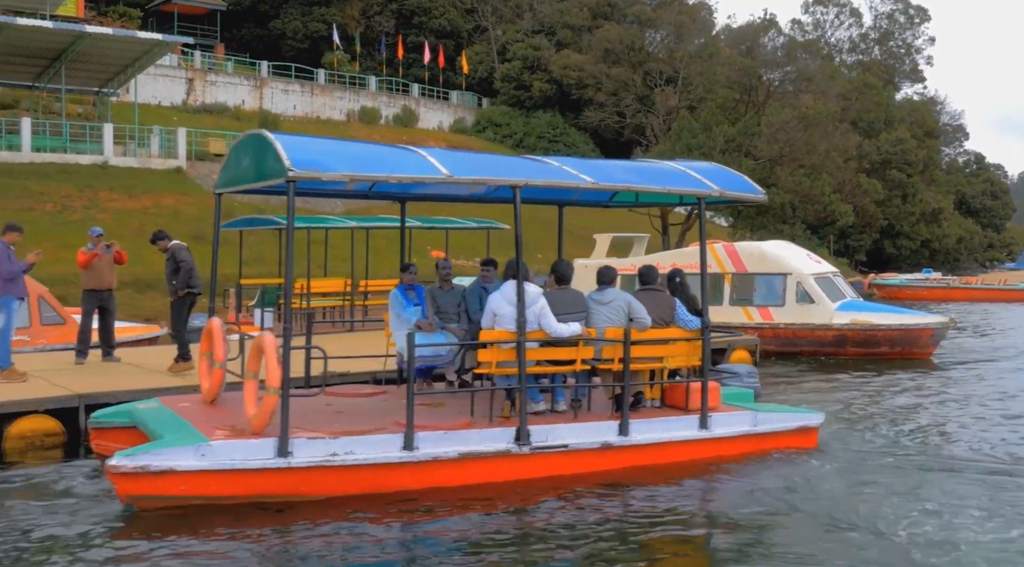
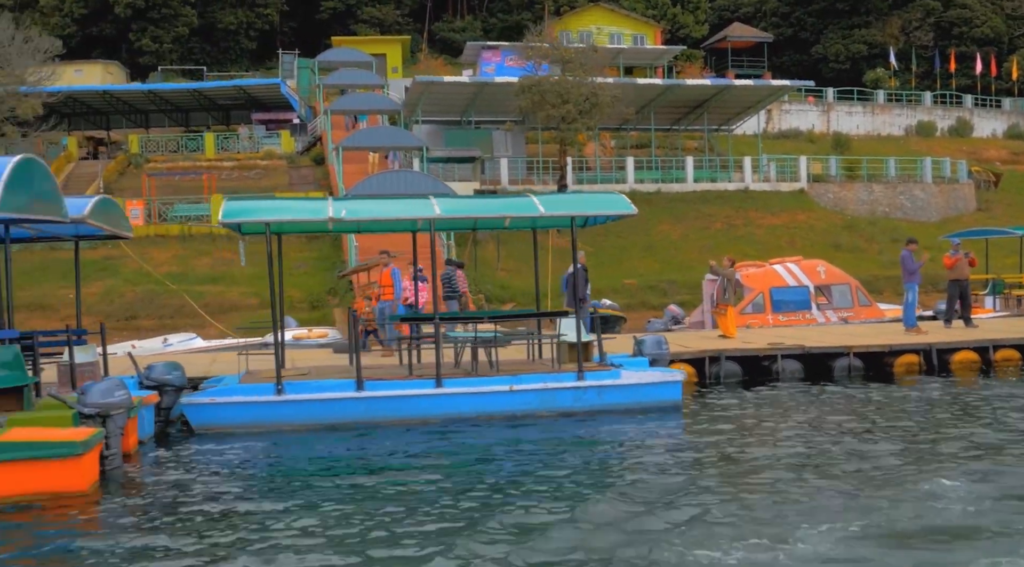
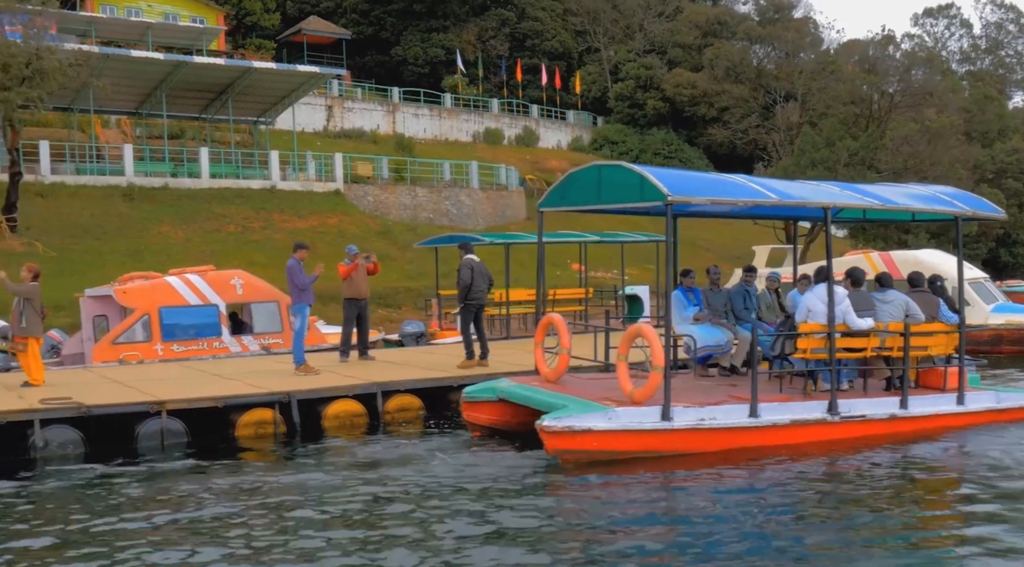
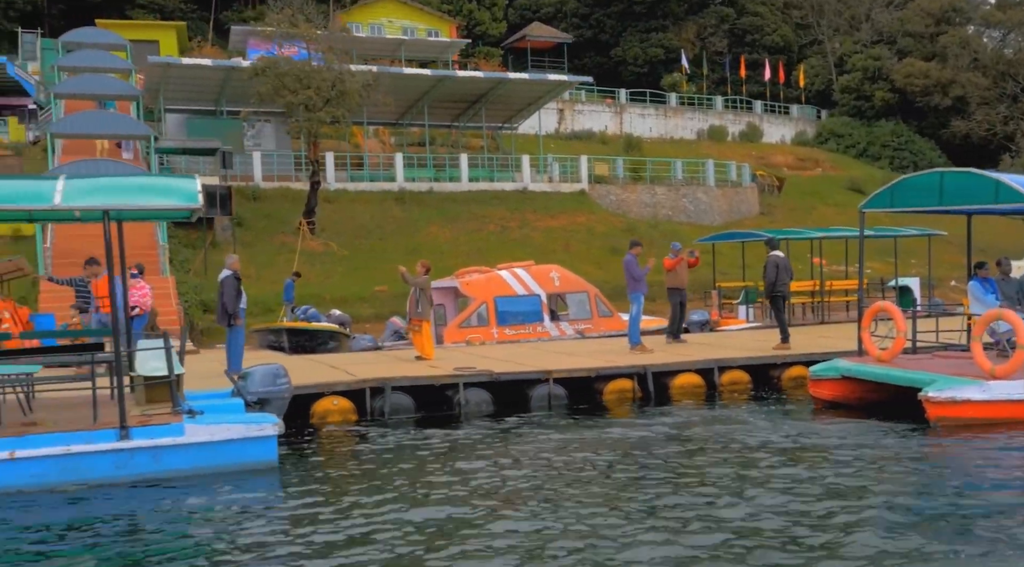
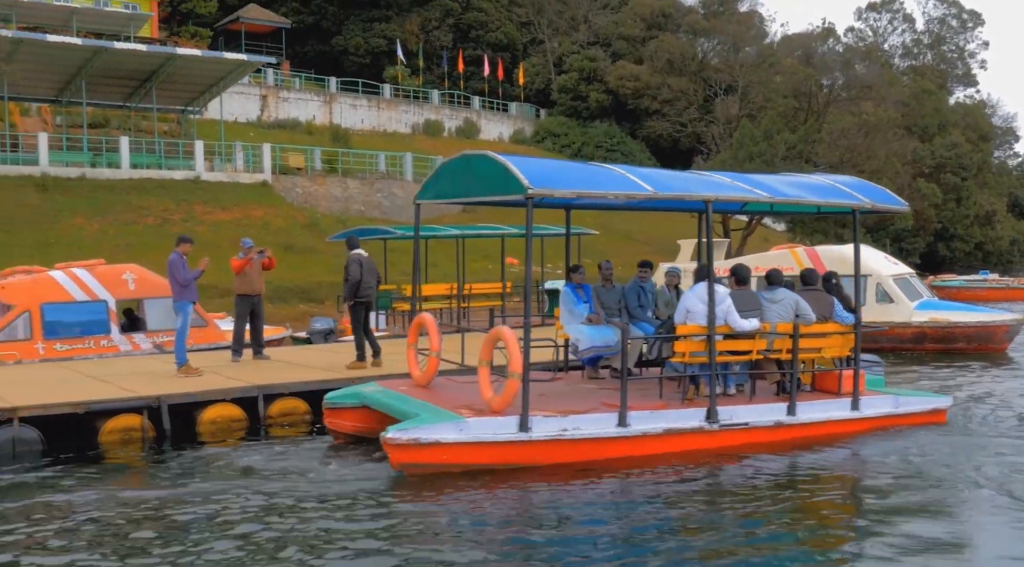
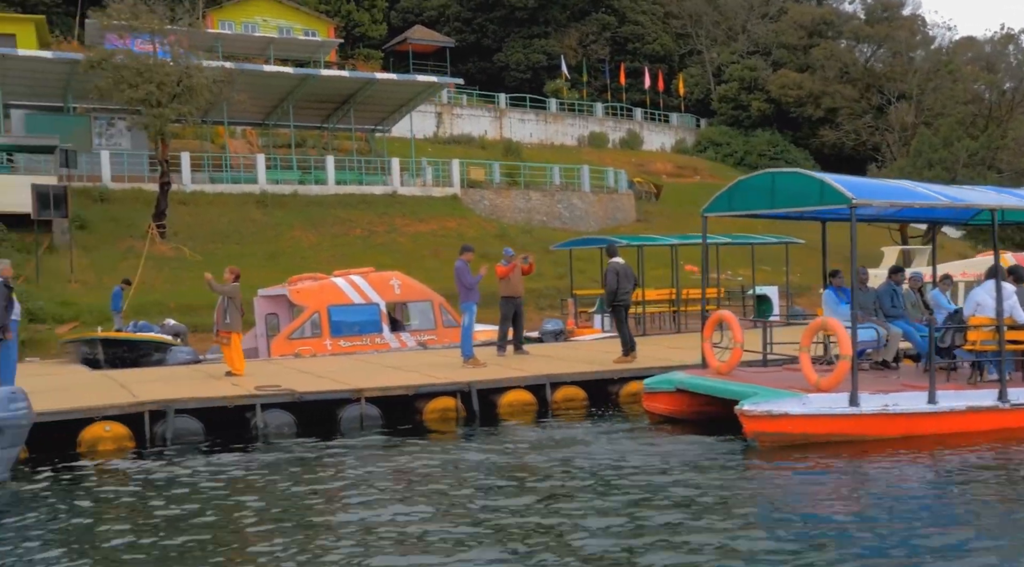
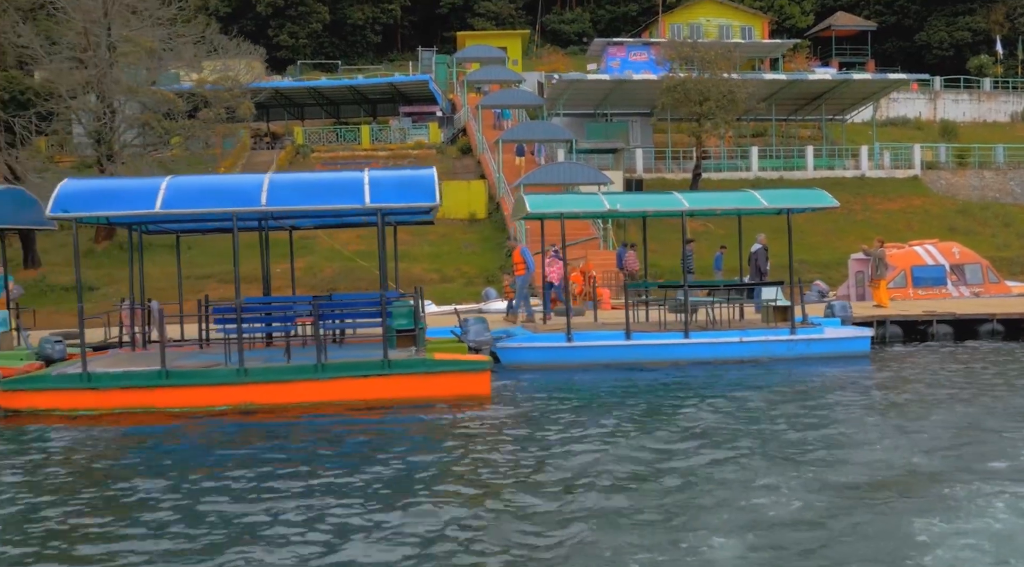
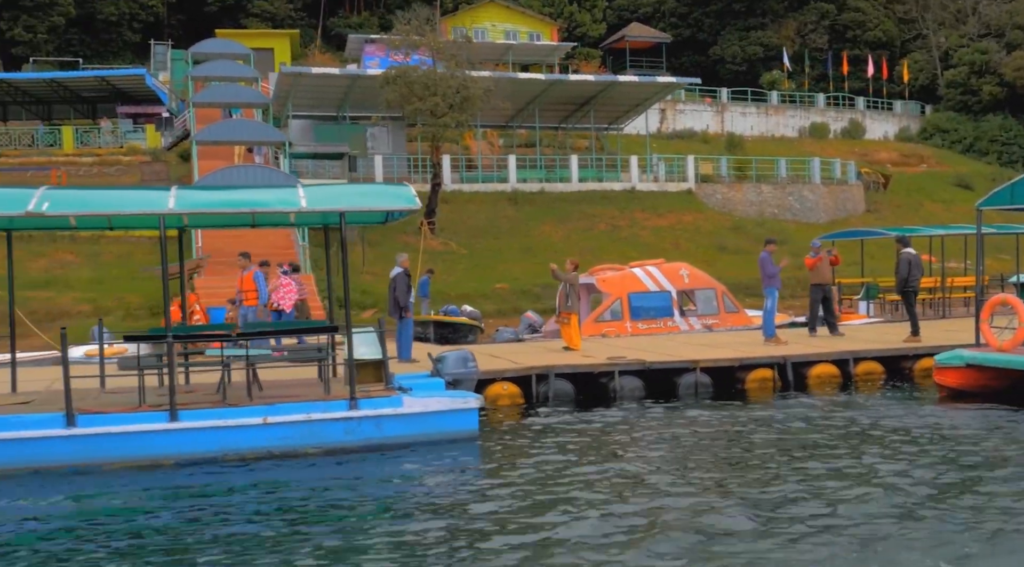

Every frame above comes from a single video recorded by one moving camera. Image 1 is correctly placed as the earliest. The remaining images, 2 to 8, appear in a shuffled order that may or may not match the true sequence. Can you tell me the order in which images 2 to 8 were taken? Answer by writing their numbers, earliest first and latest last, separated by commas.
5, 3, 6, 4, 8, 2, 7
